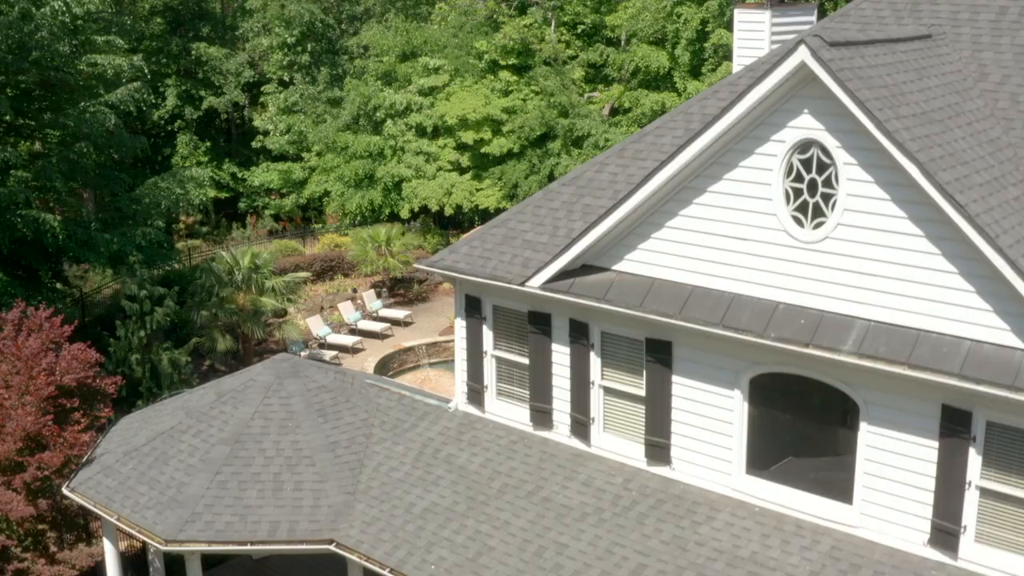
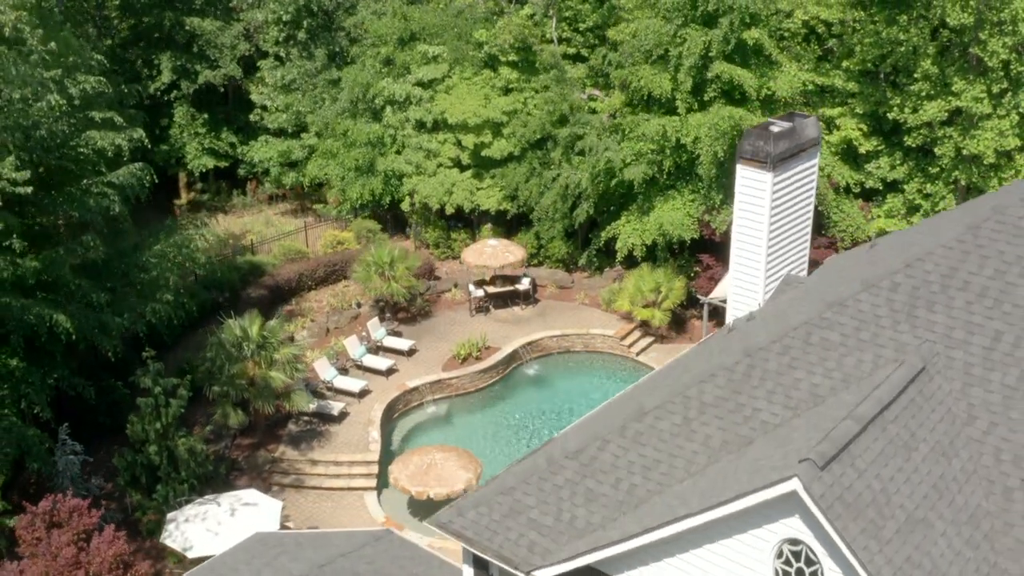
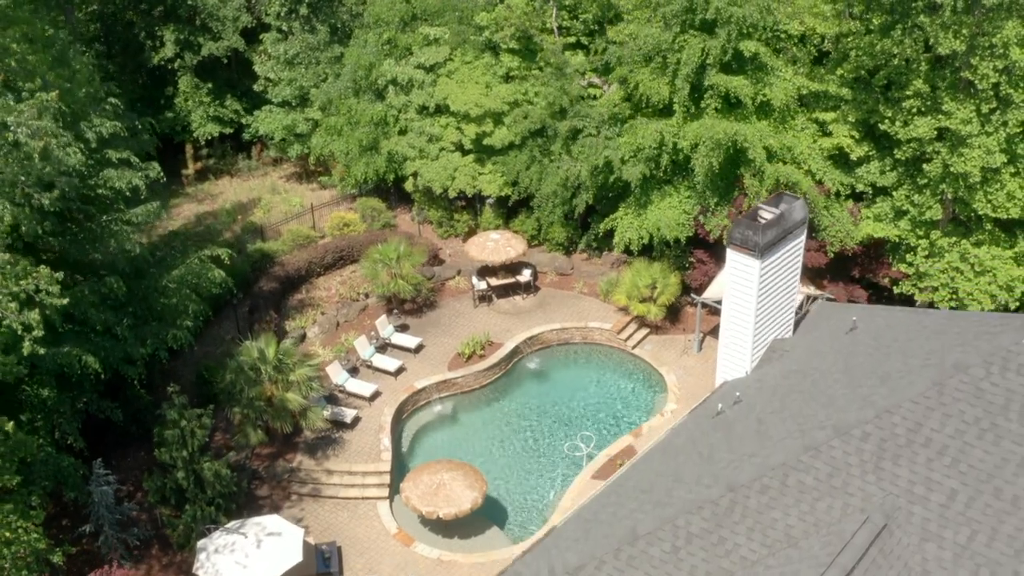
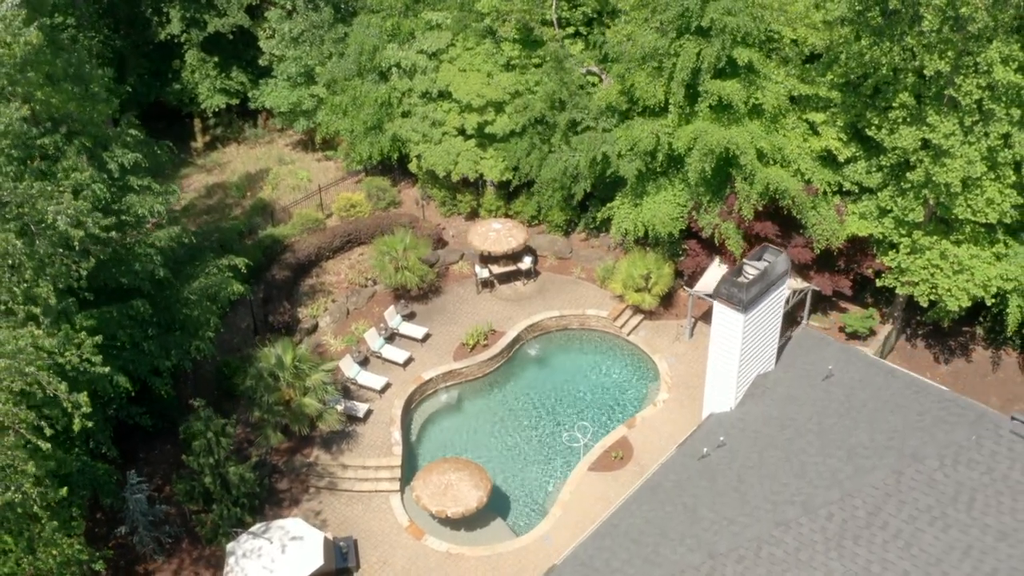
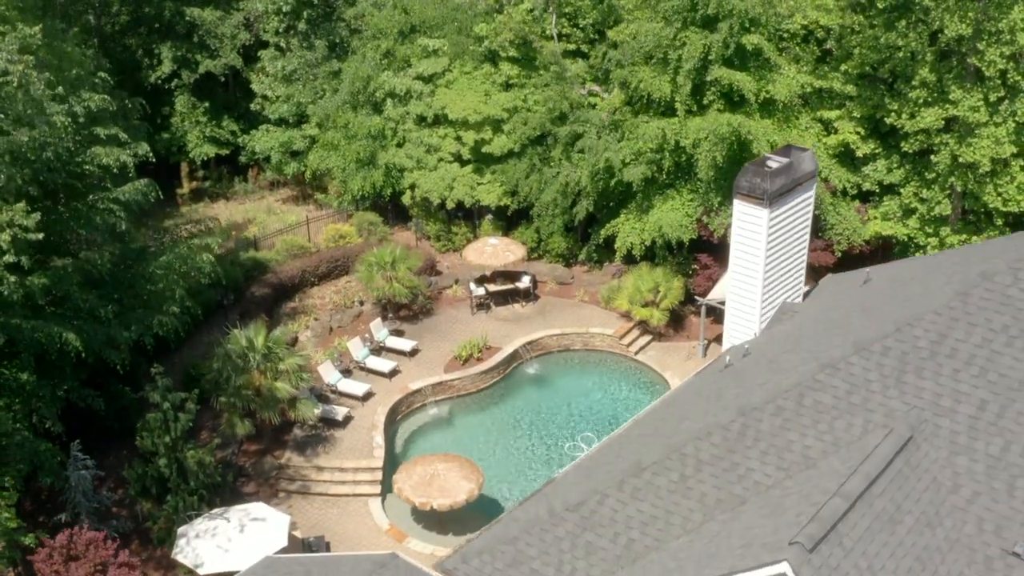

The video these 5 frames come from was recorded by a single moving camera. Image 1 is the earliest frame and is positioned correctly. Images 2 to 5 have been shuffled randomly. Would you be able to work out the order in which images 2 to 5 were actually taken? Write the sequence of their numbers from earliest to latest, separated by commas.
2, 5, 3, 4
